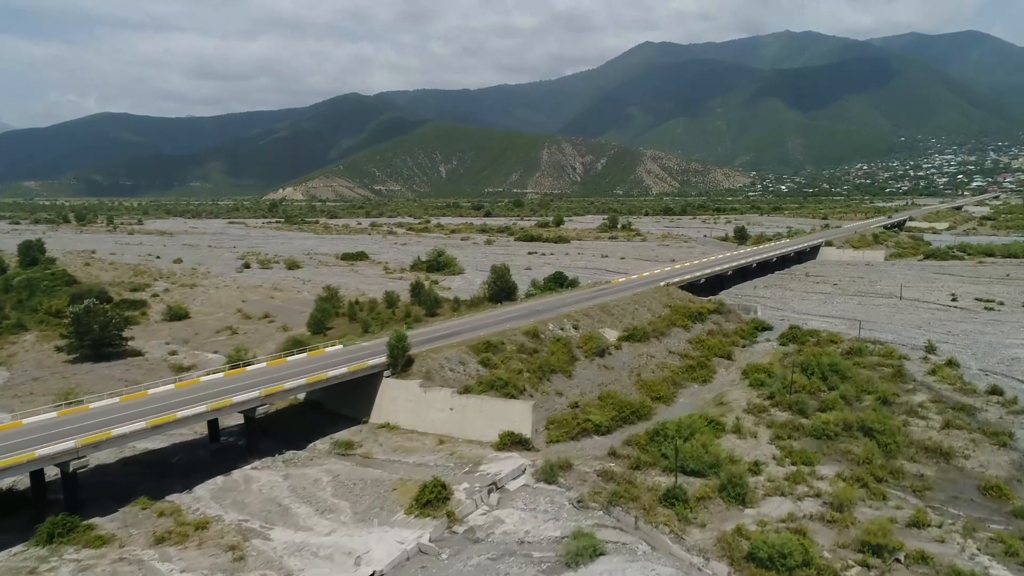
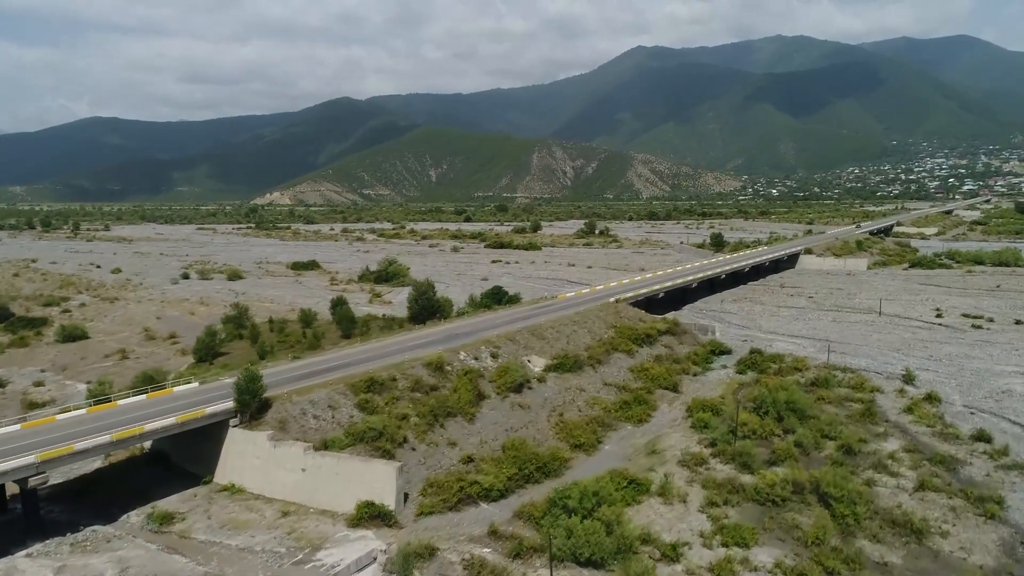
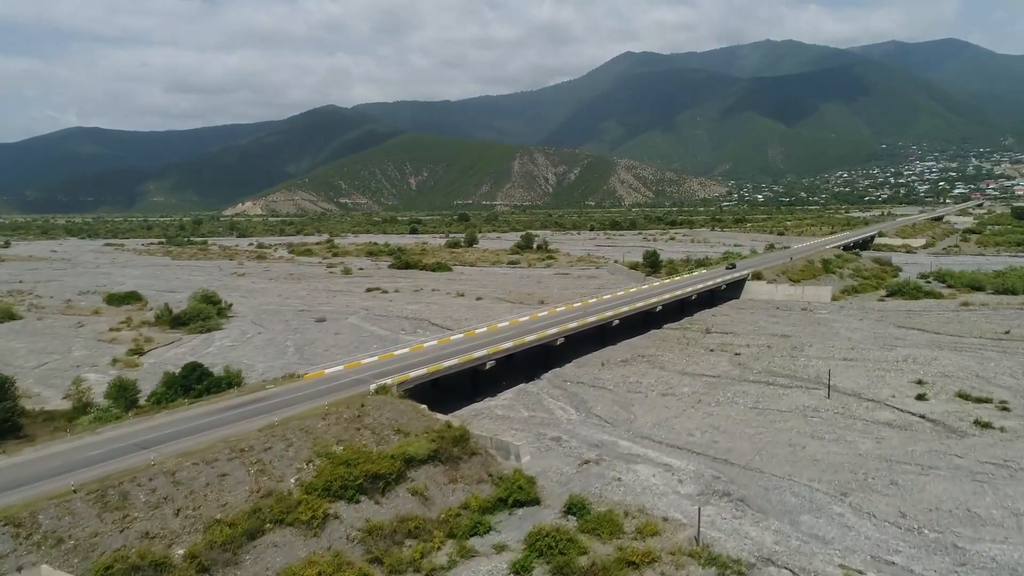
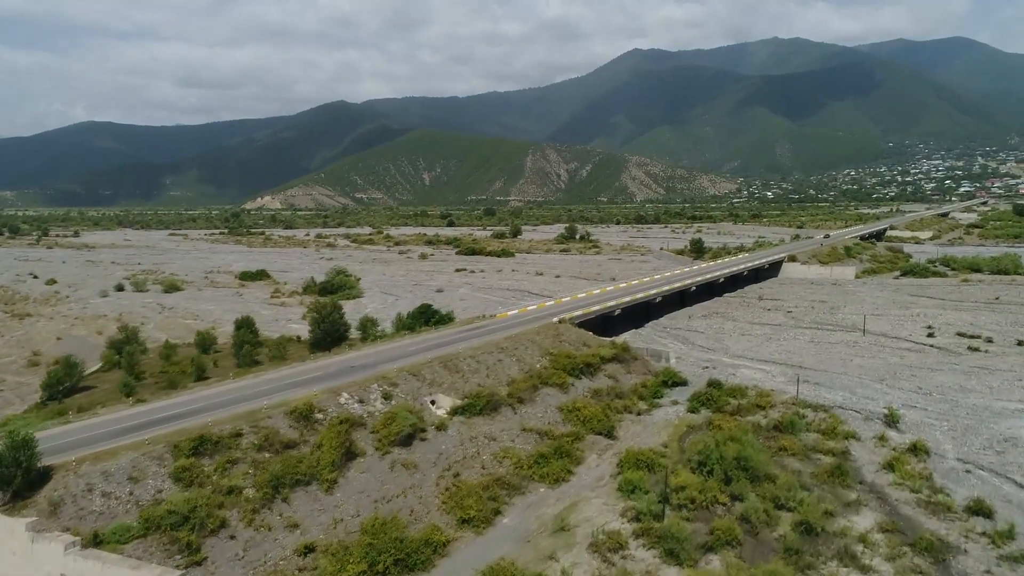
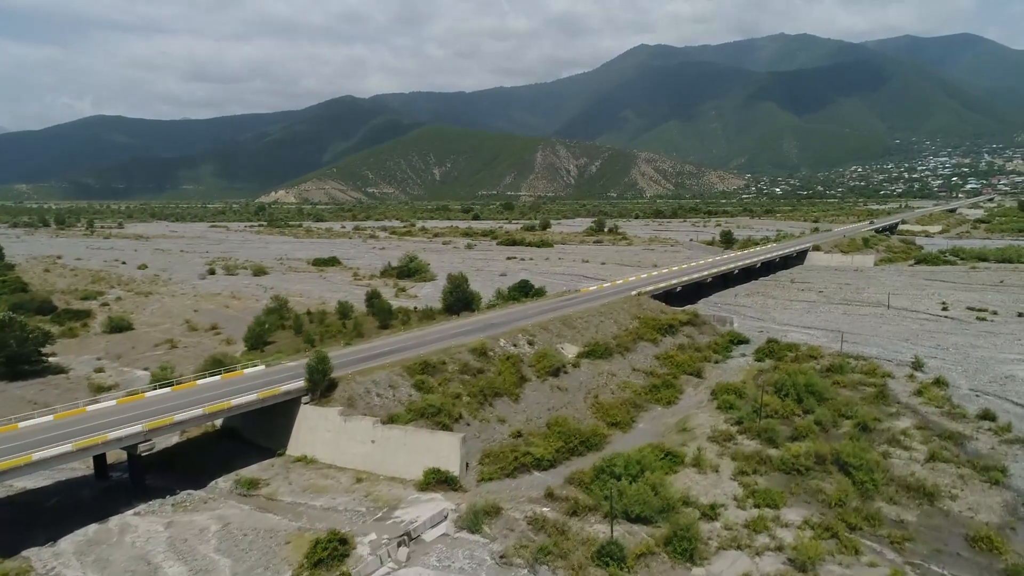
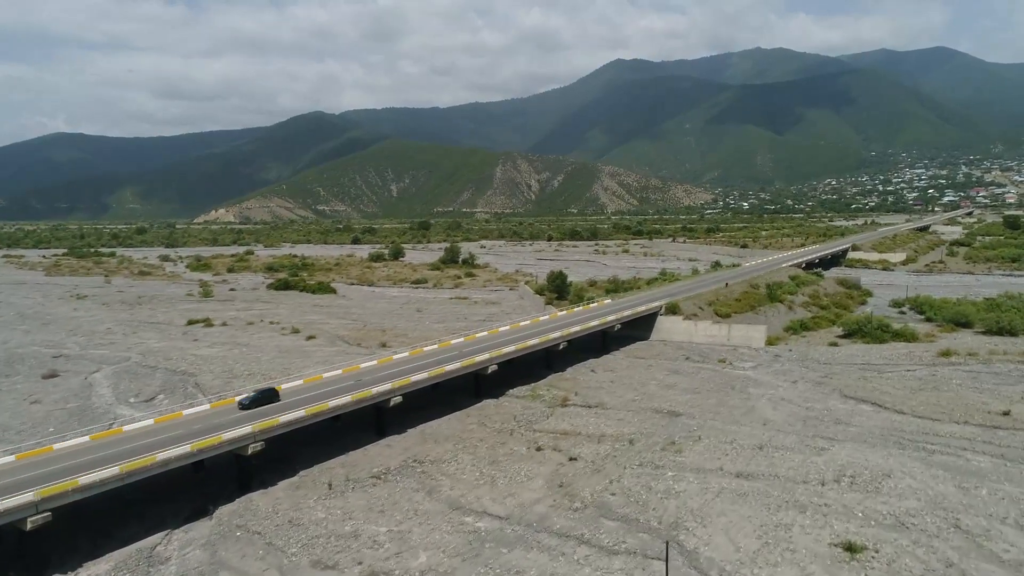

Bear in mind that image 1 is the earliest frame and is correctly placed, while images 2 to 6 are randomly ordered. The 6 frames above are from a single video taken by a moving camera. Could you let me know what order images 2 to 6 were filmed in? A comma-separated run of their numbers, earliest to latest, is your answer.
5, 2, 4, 3, 6
